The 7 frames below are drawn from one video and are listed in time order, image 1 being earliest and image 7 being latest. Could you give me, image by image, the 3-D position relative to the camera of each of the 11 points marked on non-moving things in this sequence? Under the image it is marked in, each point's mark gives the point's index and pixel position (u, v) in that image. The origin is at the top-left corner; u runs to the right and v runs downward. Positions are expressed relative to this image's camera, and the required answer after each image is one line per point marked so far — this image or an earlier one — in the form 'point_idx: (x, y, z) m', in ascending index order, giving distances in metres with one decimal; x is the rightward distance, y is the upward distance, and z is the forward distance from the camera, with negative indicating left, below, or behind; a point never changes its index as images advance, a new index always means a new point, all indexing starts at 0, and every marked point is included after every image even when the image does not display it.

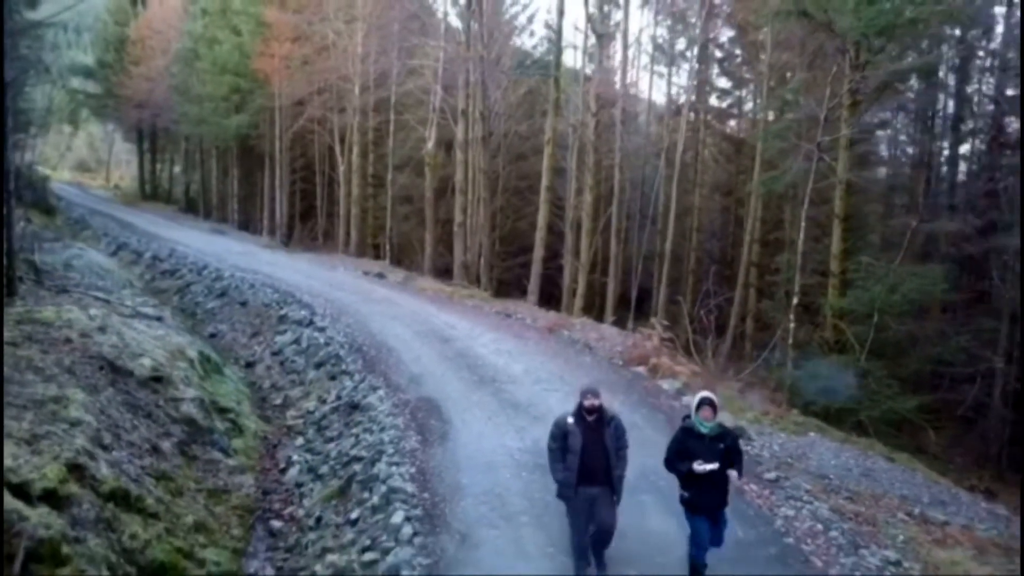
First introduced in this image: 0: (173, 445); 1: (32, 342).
0: (-4.1, -1.9, +9.5) m
1: (-6.4, -0.7, +10.4) m
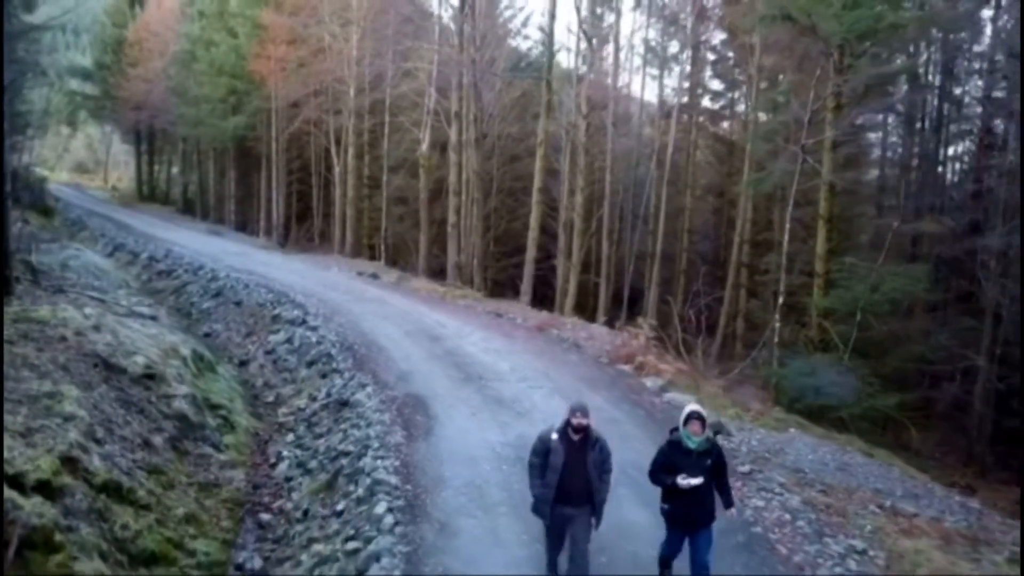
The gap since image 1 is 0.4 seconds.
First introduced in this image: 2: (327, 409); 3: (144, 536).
0: (-4.4, -1.9, +9.8) m
1: (-6.6, -0.7, +10.7) m
2: (-2.8, -1.8, +11.7) m
3: (-3.6, -2.4, +7.7) m
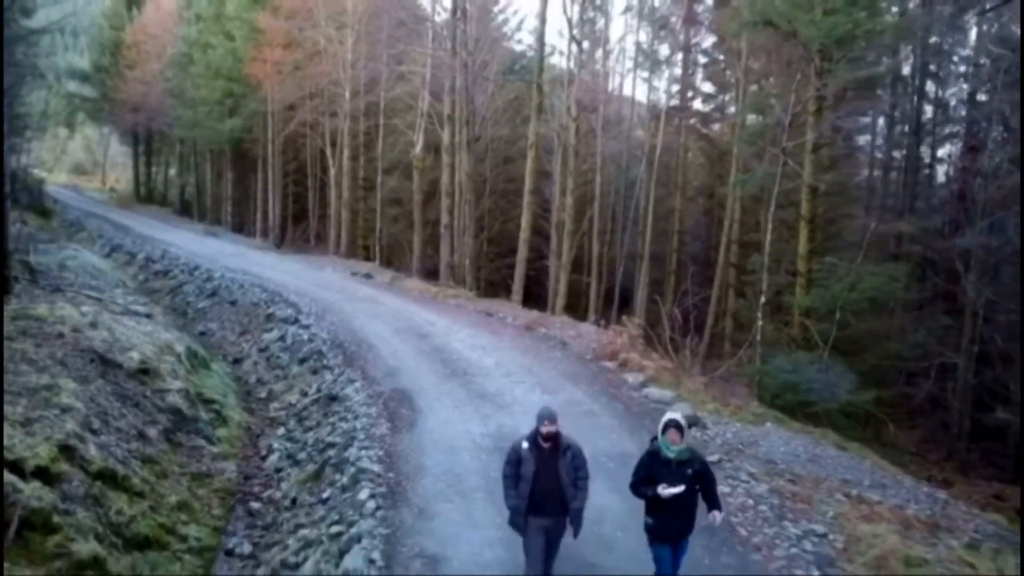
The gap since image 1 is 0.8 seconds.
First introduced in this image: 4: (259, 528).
0: (-4.6, -1.9, +10.2) m
1: (-6.9, -0.7, +11.0) m
2: (-3.0, -1.8, +12.1) m
3: (-3.9, -2.4, +8.0) m
4: (-2.9, -2.8, +9.0) m
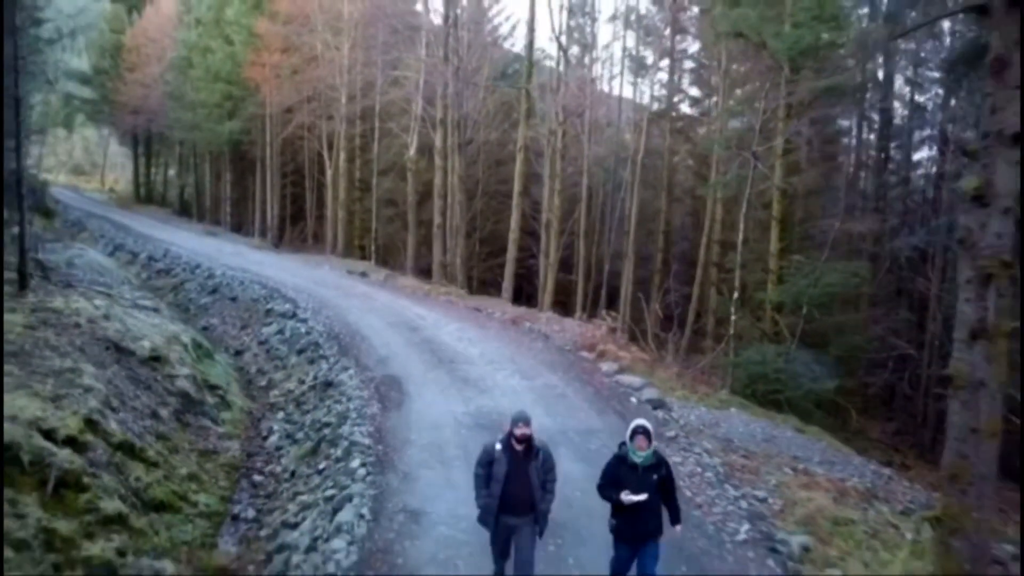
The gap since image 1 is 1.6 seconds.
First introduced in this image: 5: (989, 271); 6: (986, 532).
0: (-4.9, -1.8, +11.2) m
1: (-7.2, -0.6, +12.0) m
2: (-3.3, -1.7, +13.1) m
3: (-4.1, -2.3, +9.0) m
4: (-3.2, -2.7, +10.0) m
5: (+4.5, +0.2, +7.3) m
6: (+4.5, -2.3, +7.4) m
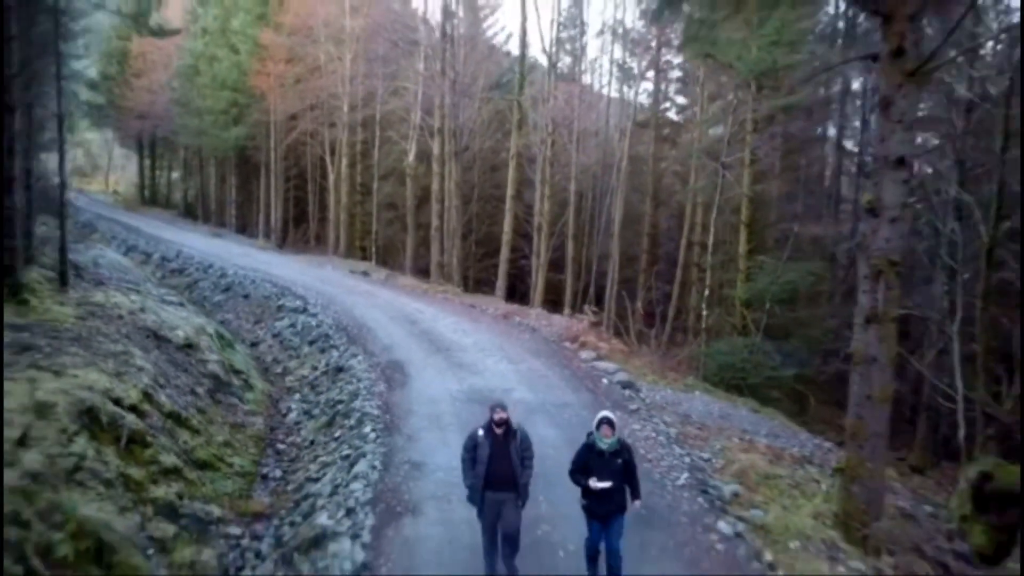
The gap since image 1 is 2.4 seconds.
0: (-5.1, -1.7, +12.9) m
1: (-7.4, -0.5, +13.8) m
2: (-3.5, -1.6, +14.9) m
3: (-4.3, -2.2, +10.8) m
4: (-3.4, -2.6, +11.8) m
5: (+4.3, +0.2, +9.1) m
6: (+4.3, -2.3, +9.2) m
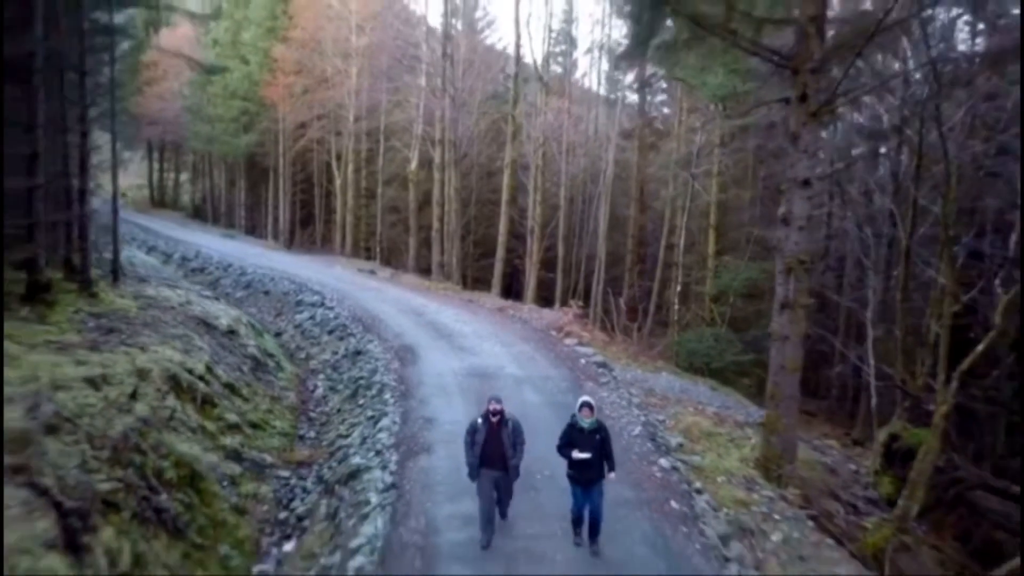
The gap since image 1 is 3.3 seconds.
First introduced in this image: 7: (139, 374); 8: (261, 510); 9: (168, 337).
0: (-5.2, -1.6, +15.4) m
1: (-7.5, -0.4, +16.3) m
2: (-3.7, -1.5, +17.4) m
3: (-4.5, -2.1, +13.3) m
4: (-3.6, -2.5, +14.3) m
5: (+4.1, +0.3, +11.6) m
6: (+4.2, -2.2, +11.7) m
7: (-5.3, -1.2, +11.2) m
8: (-3.5, -3.1, +10.9) m
9: (-6.2, -0.9, +13.9) m
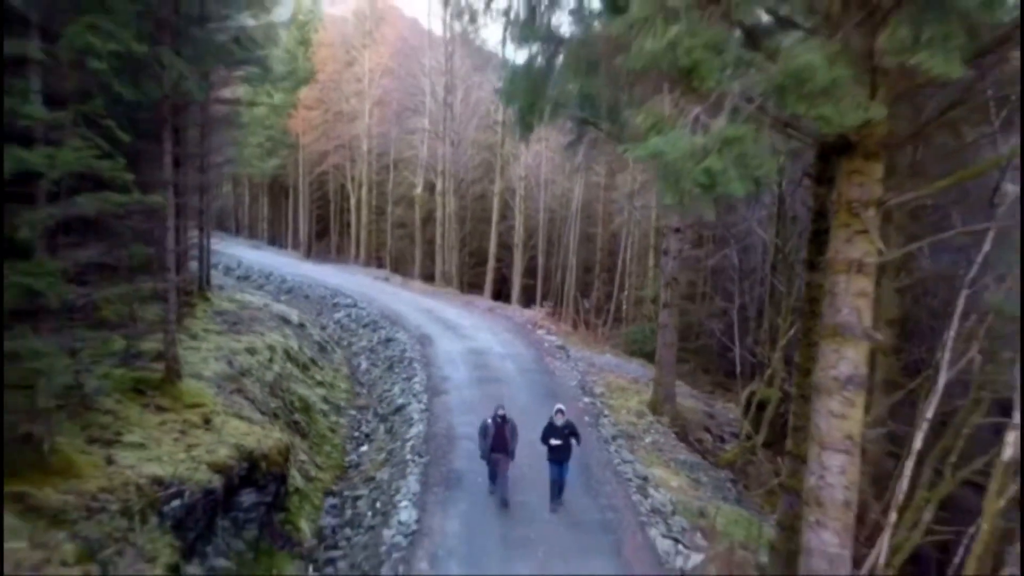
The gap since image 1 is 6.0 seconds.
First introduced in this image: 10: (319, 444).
0: (-5.7, -1.8, +22.5) m
1: (-8.0, -0.6, +23.4) m
2: (-4.1, -1.7, +24.5) m
3: (-4.9, -2.3, +20.4) m
4: (-4.0, -2.7, +21.4) m
5: (+3.8, +0.2, +18.8) m
6: (+3.8, -2.3, +18.9) m
7: (-5.7, -1.4, +18.3) m
8: (-3.9, -3.3, +18.0) m
9: (-6.6, -1.1, +21.0) m
10: (-4.1, -3.3, +16.5) m
